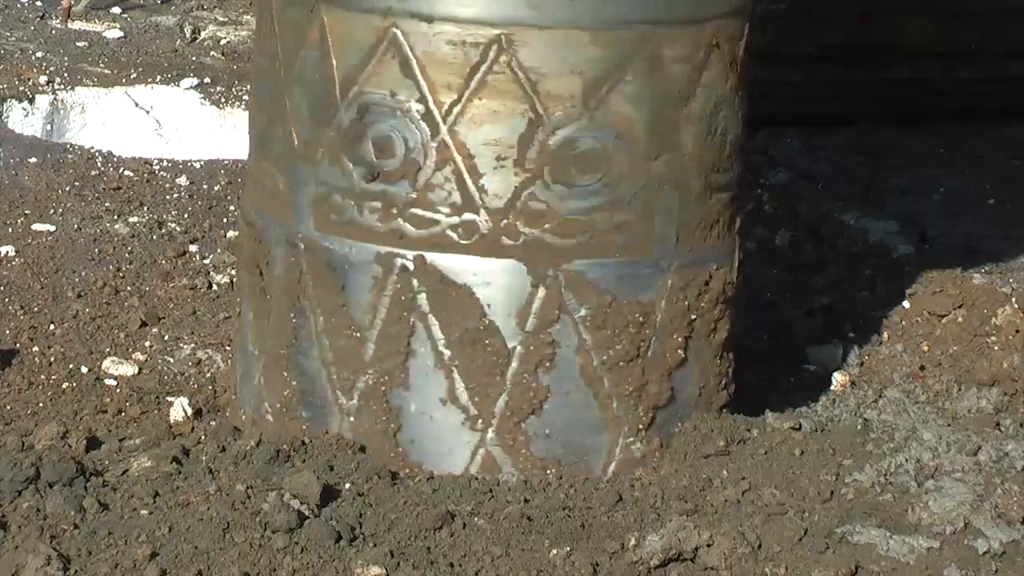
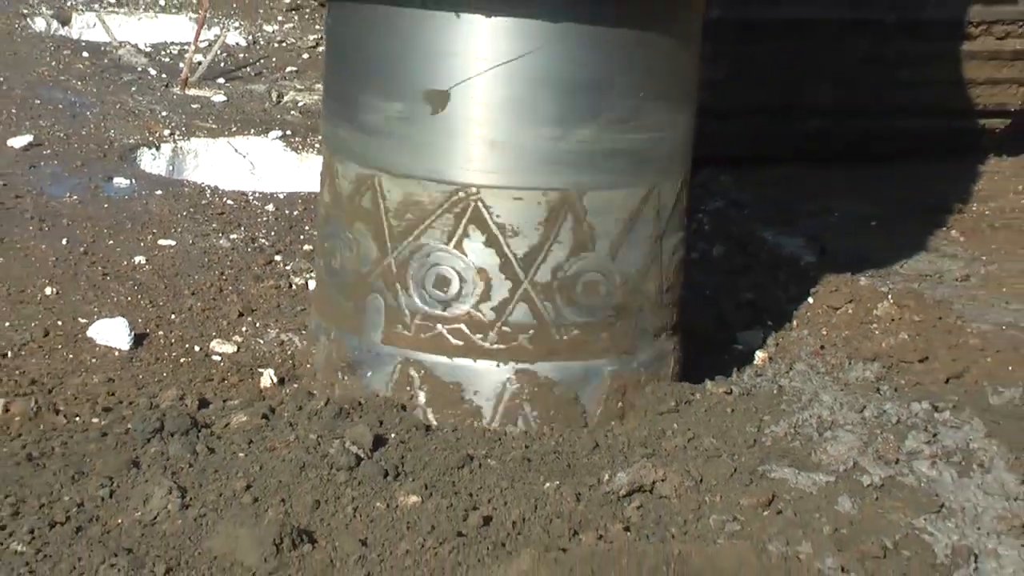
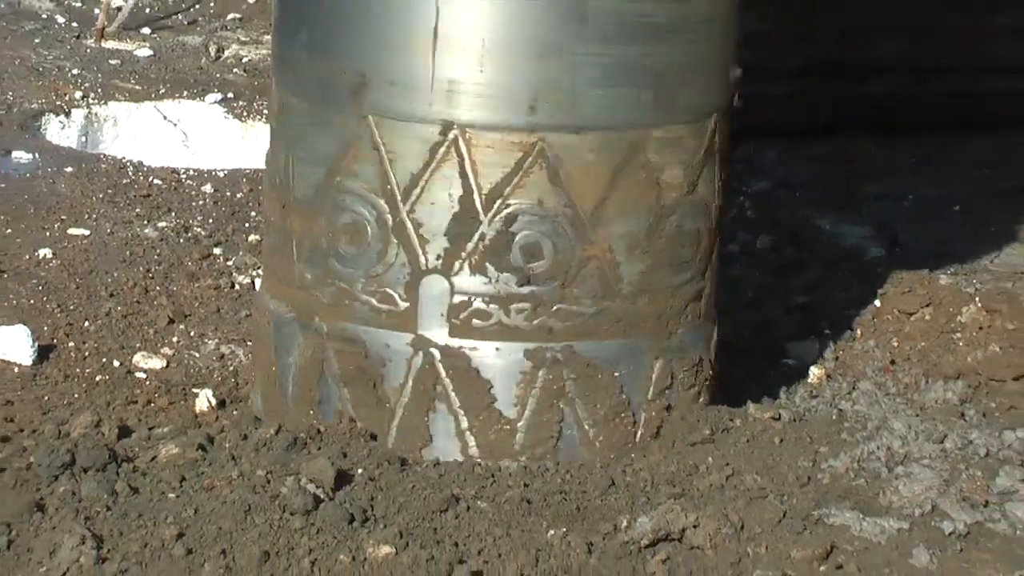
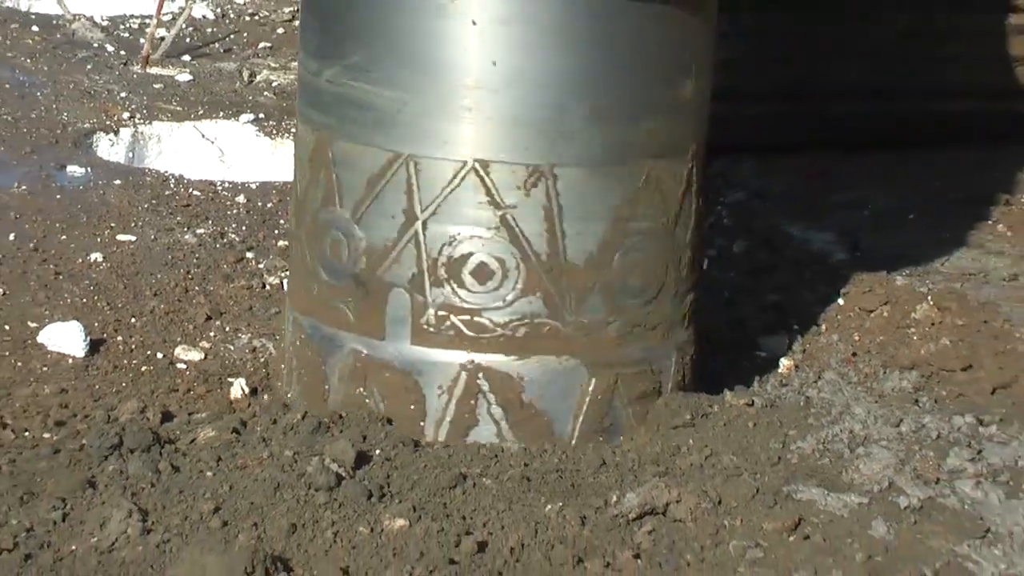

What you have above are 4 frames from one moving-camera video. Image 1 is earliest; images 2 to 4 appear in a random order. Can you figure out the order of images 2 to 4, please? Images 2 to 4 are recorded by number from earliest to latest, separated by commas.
3, 4, 2
